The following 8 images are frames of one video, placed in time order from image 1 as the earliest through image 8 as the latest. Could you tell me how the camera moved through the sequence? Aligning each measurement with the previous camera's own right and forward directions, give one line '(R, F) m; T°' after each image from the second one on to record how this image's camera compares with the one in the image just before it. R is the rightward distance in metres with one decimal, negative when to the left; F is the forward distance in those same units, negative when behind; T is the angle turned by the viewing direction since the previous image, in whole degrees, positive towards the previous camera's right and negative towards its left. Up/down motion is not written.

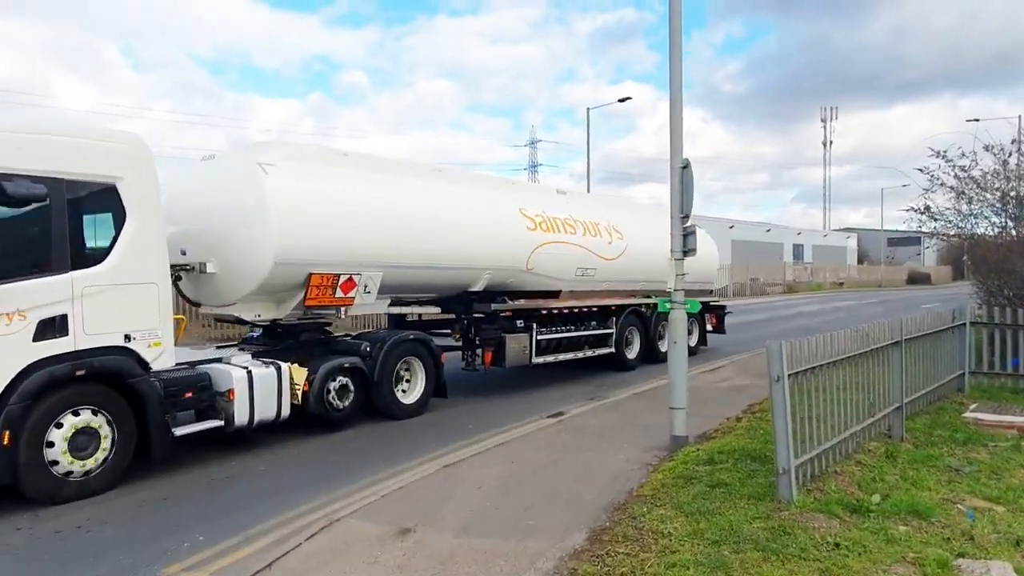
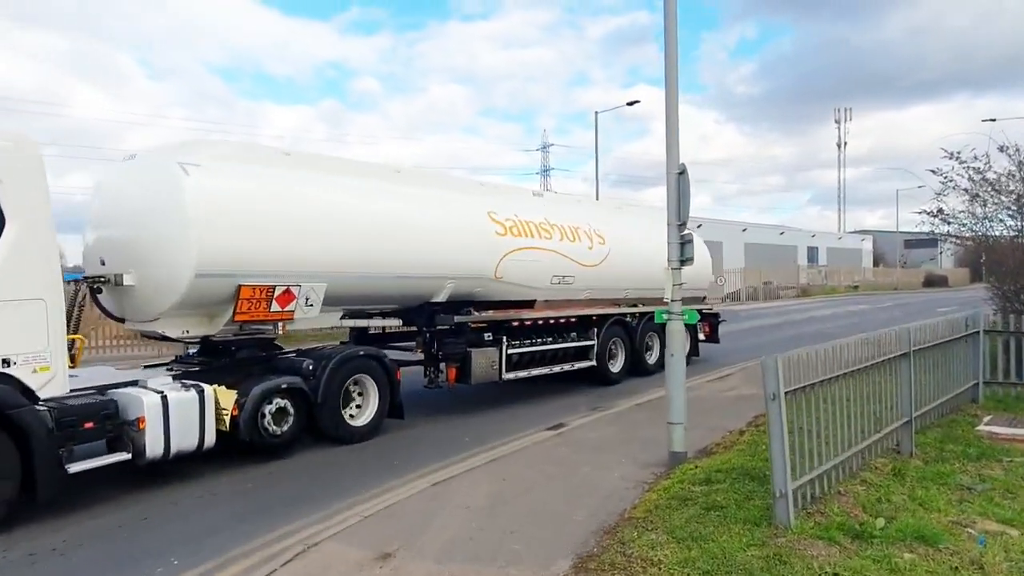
(+0.2, +0.2) m; -1°
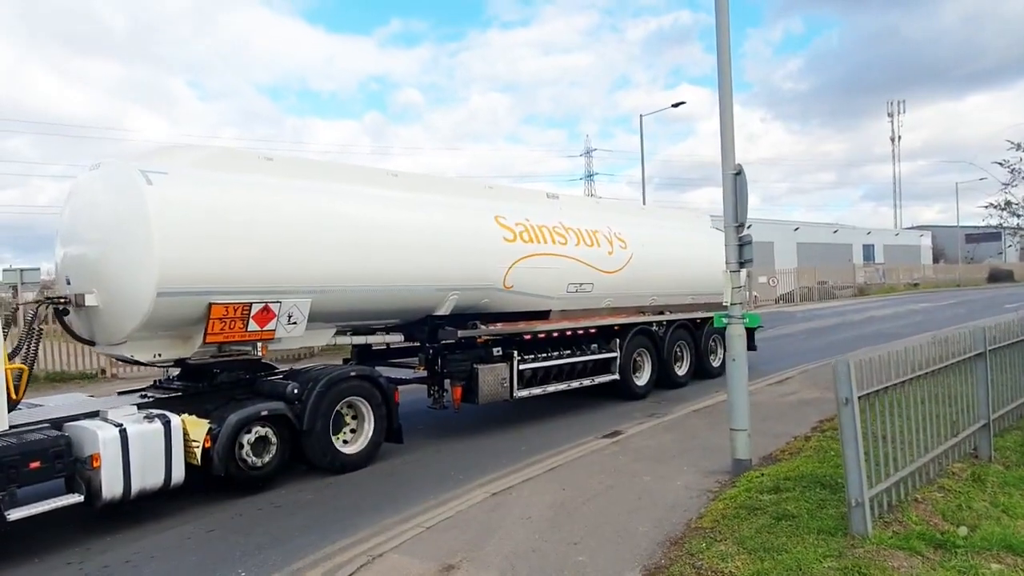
(-0.1, 0.0) m; -4°
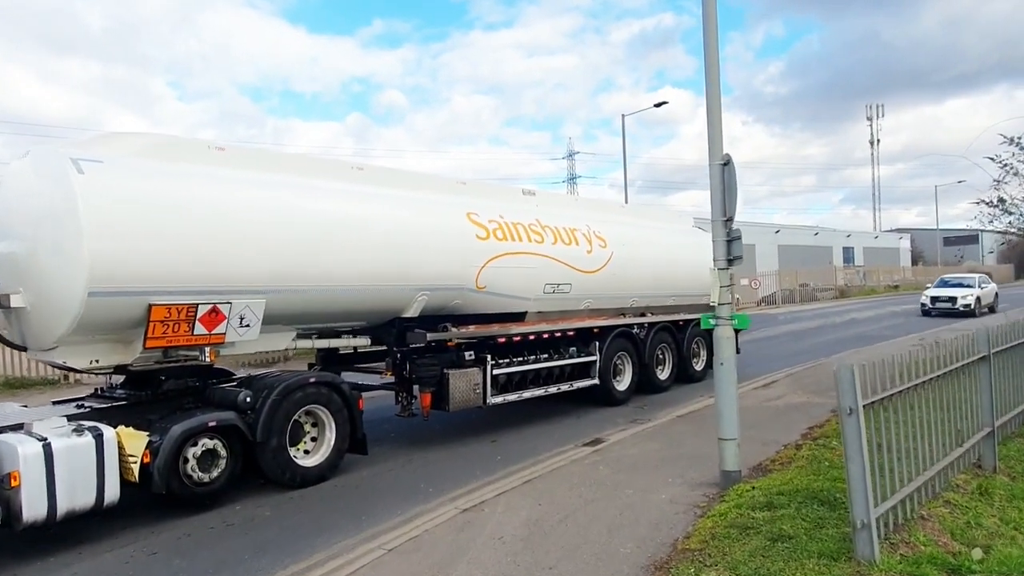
(+0.1, +0.5) m; +1°
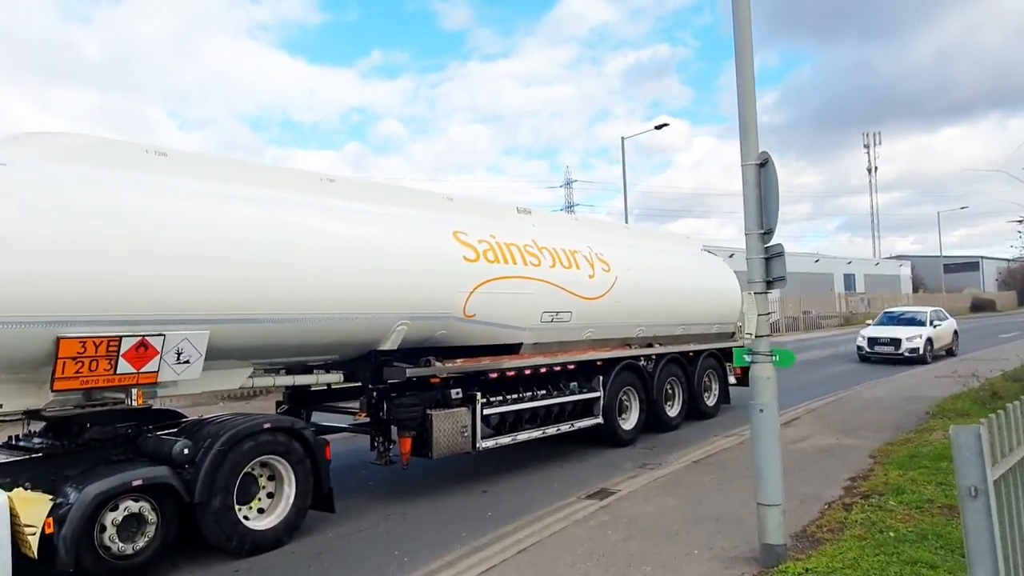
(+0.1, +1.1) m; 0°
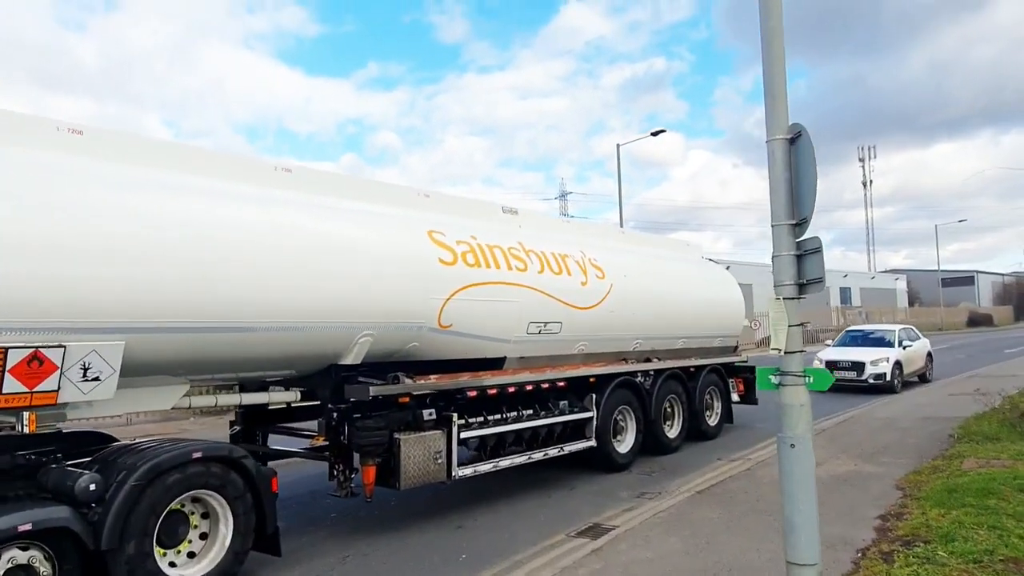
(+0.1, +1.0) m; 0°
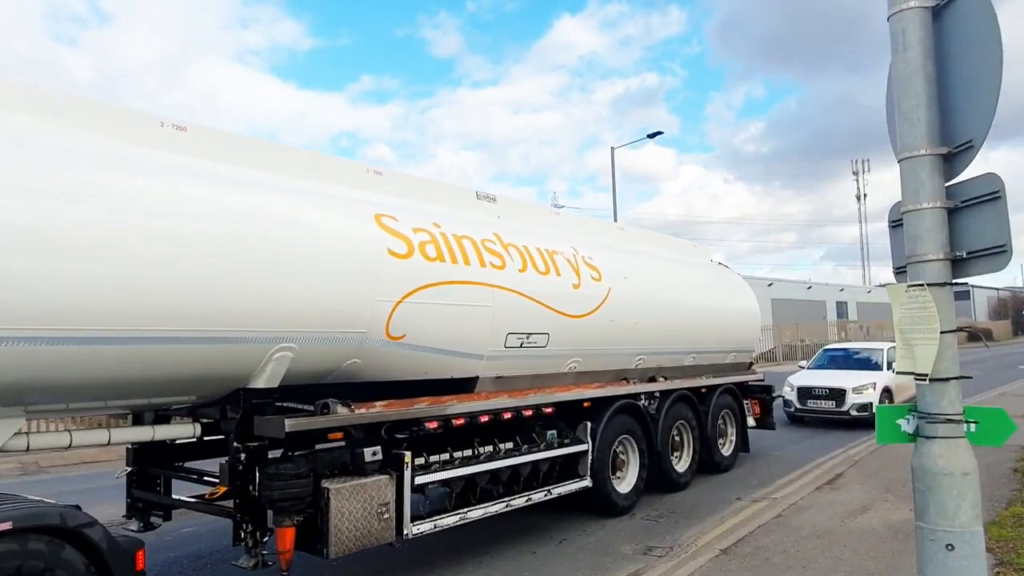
(+0.2, +1.7) m; +1°
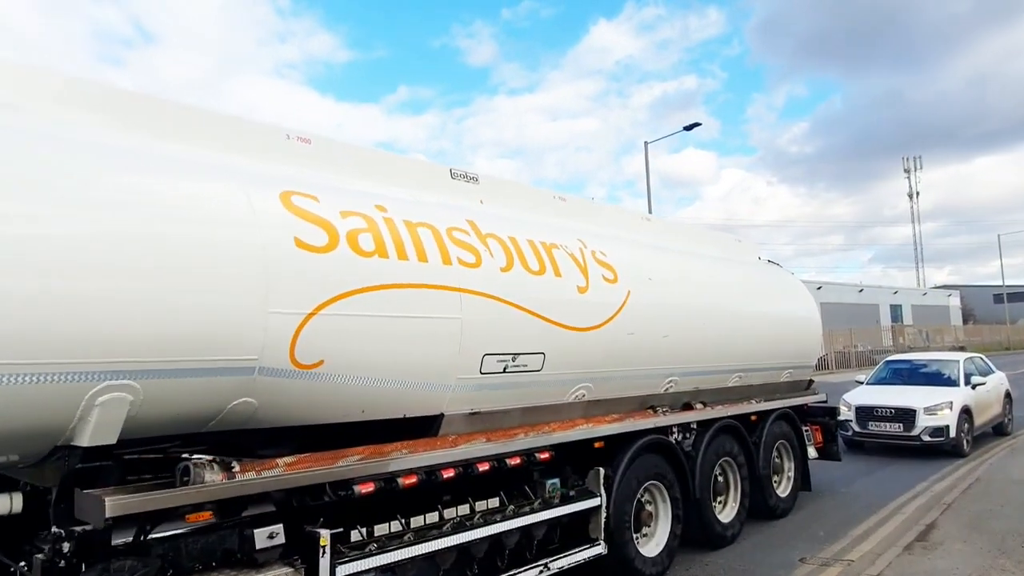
(+0.4, +1.7) m; -3°
